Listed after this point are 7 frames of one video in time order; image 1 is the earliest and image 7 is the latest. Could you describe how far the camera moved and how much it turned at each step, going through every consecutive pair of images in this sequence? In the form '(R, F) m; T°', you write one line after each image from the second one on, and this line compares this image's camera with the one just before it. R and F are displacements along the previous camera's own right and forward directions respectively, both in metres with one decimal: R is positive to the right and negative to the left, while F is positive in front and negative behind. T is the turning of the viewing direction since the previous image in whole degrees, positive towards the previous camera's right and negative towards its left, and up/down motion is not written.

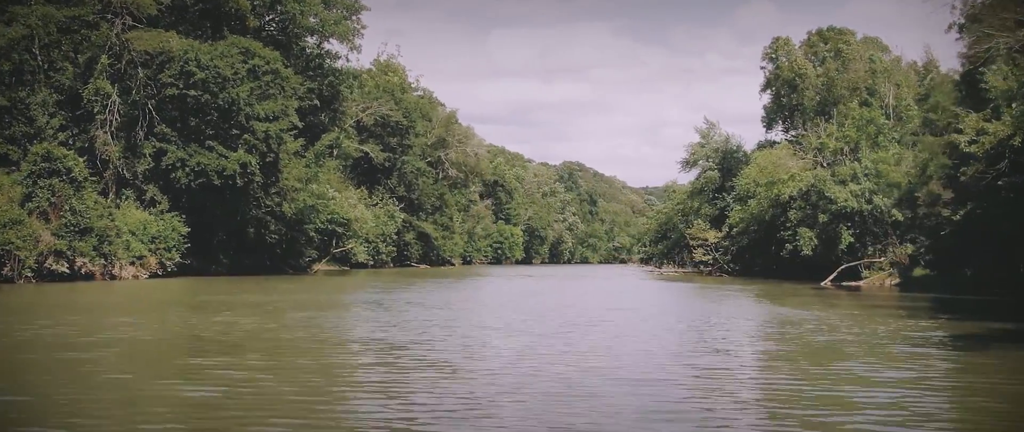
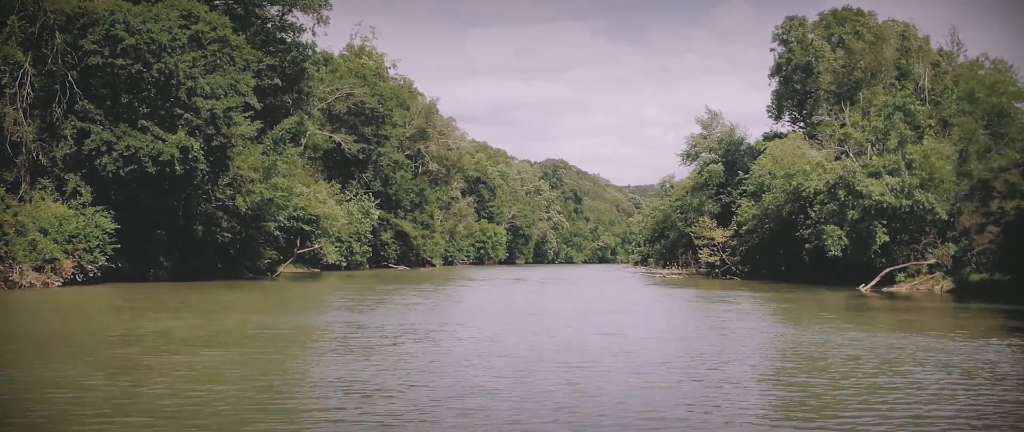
(-0.5, +6.2) m; +1°
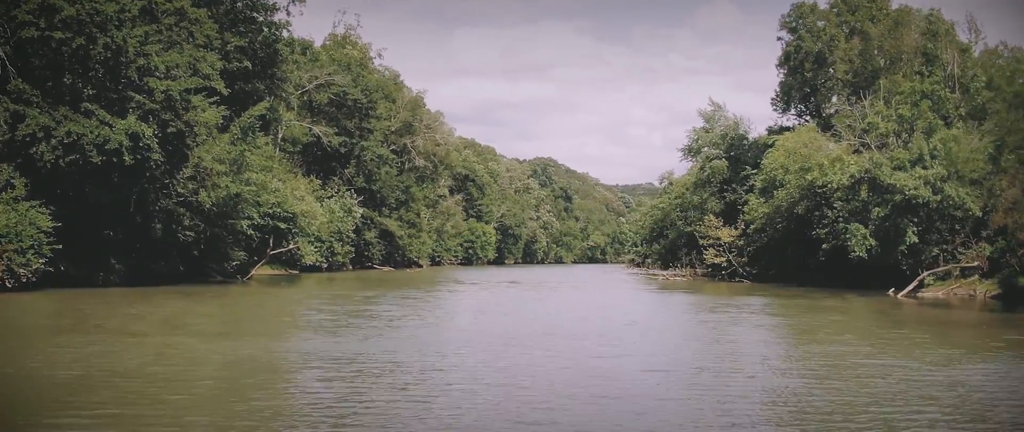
(-0.3, +4.0) m; +1°
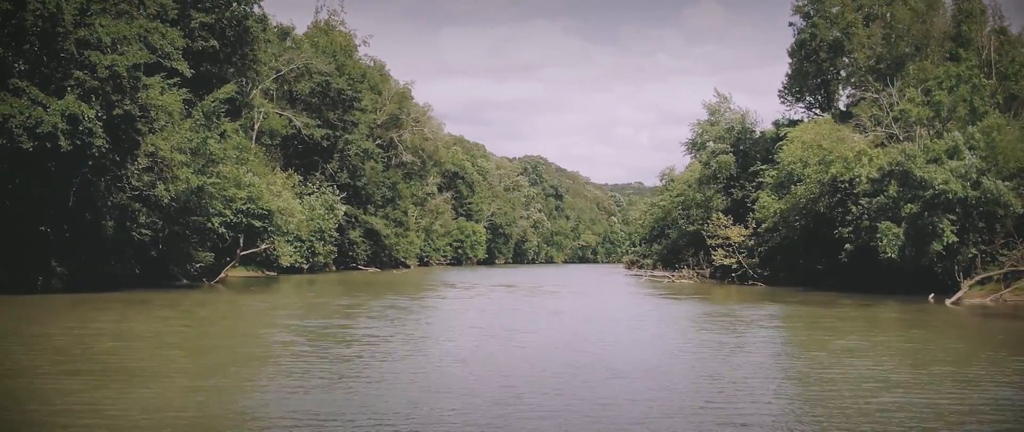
(-0.3, +3.9) m; +1°
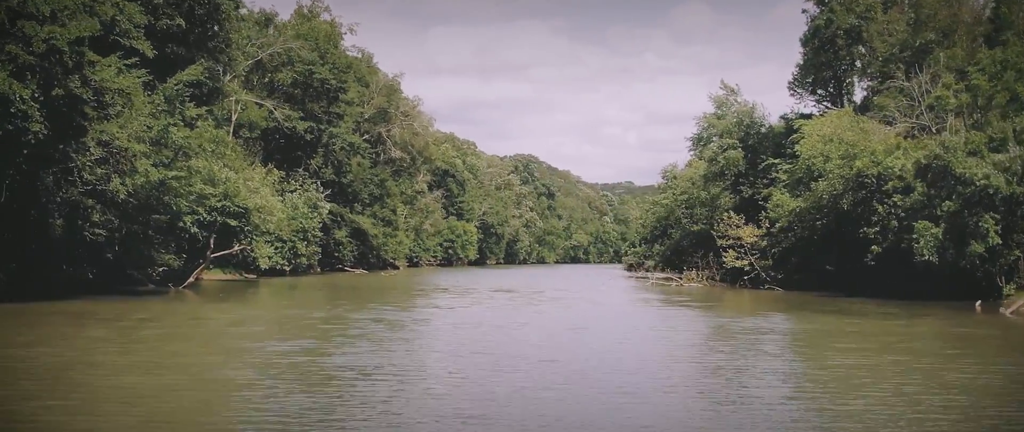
(-0.4, +3.5) m; +1°
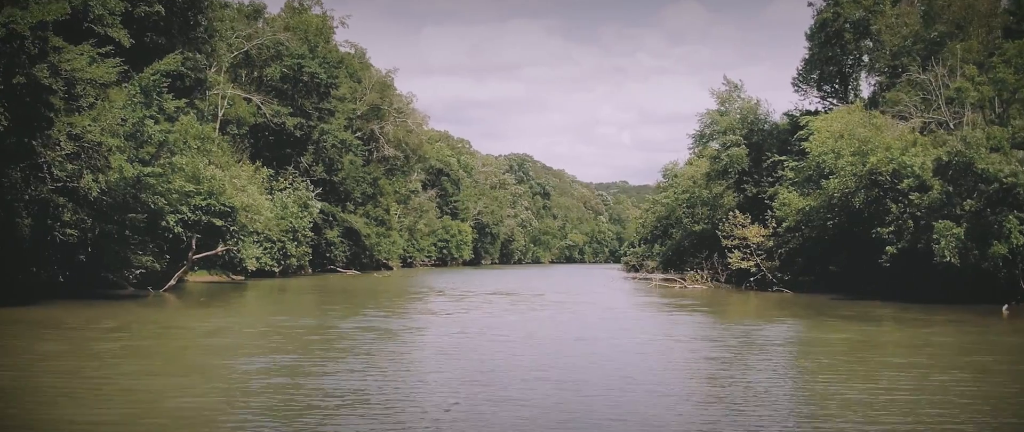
(-0.2, +1.8) m; 0°
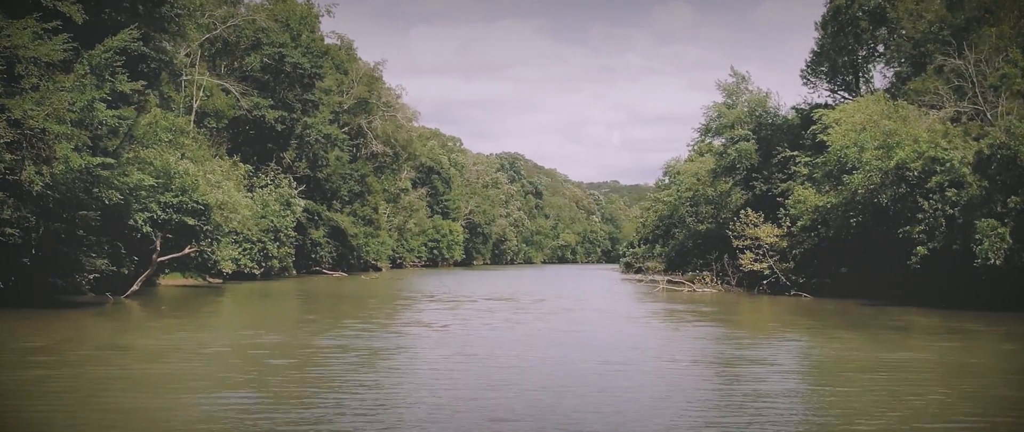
(-0.3, +3.1) m; +1°
